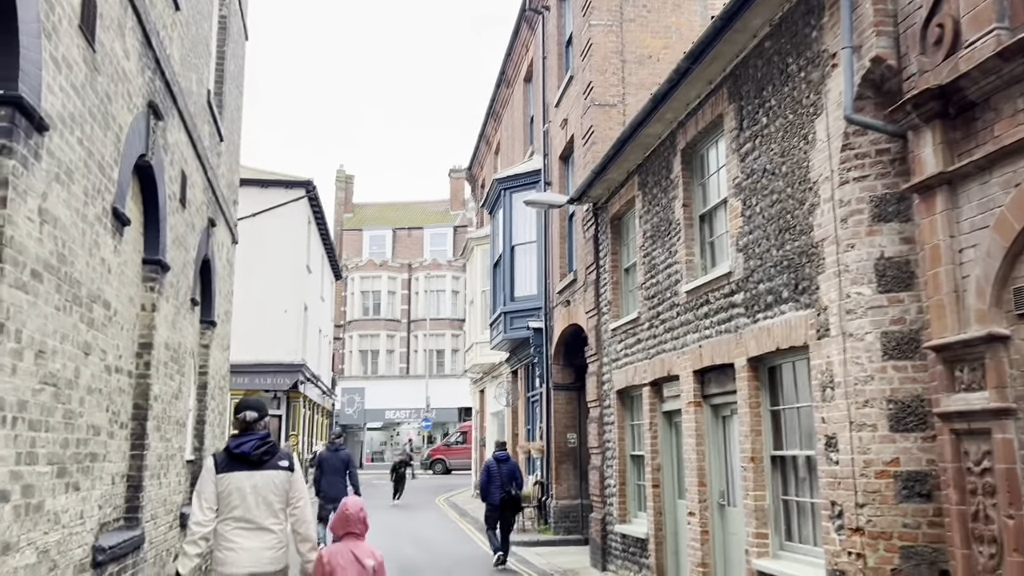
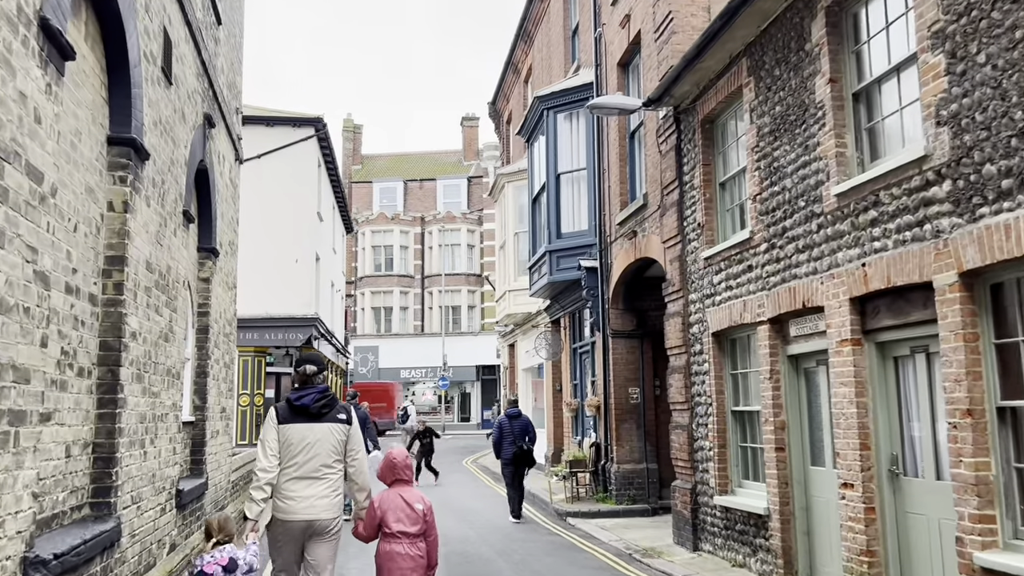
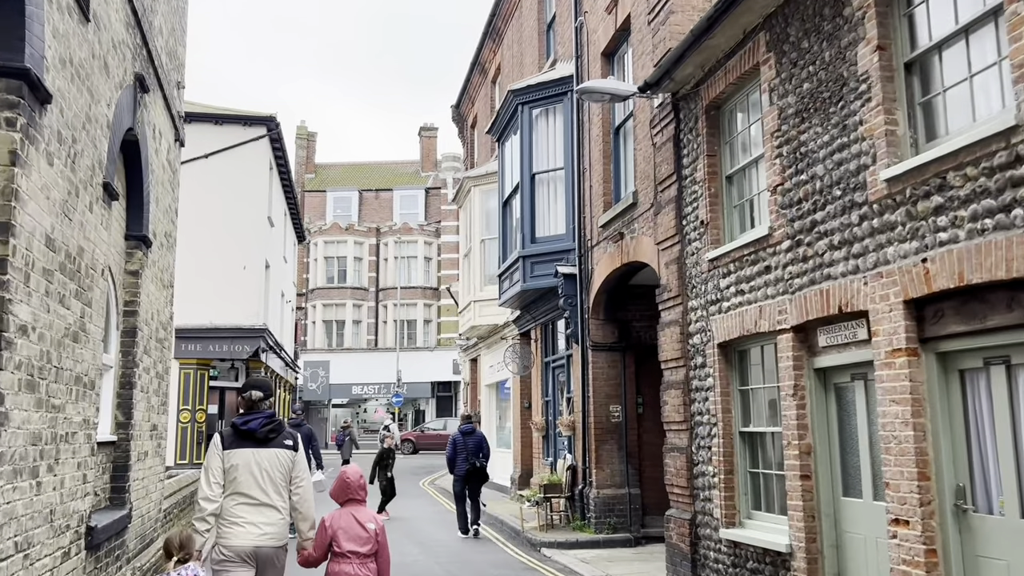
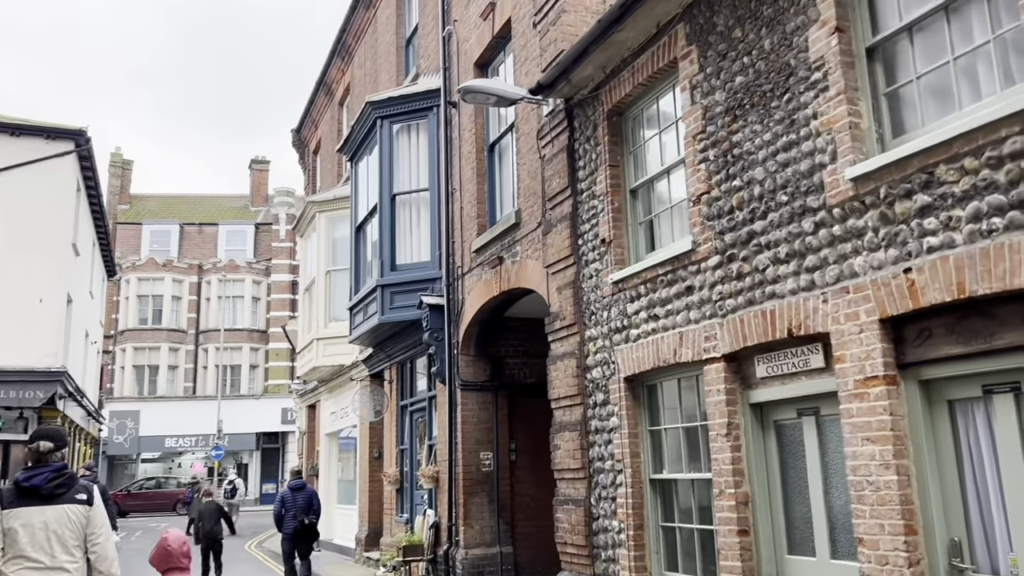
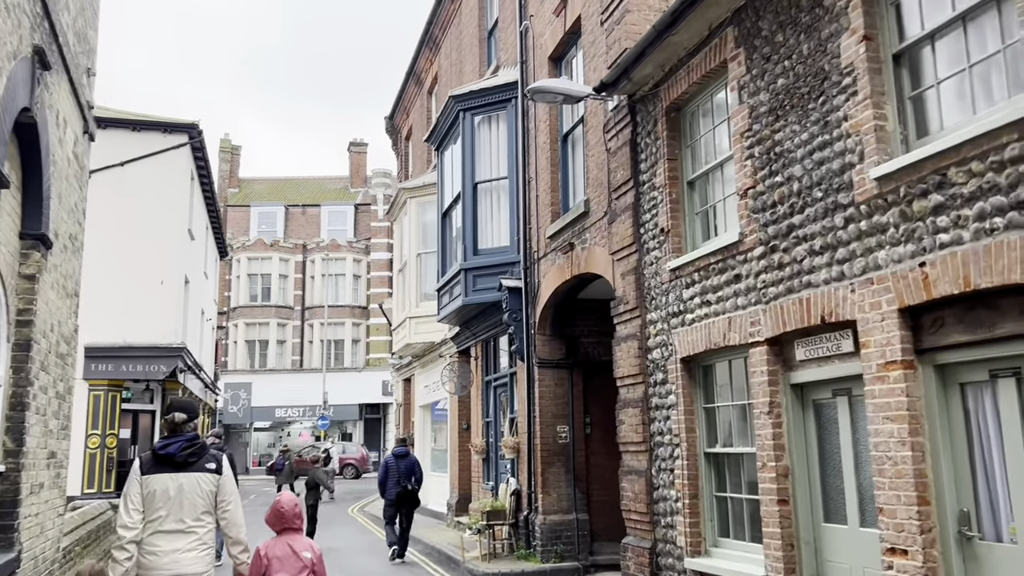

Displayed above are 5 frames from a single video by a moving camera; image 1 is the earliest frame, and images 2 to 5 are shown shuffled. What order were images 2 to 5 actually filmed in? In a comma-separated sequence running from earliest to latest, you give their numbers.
2, 3, 5, 4
